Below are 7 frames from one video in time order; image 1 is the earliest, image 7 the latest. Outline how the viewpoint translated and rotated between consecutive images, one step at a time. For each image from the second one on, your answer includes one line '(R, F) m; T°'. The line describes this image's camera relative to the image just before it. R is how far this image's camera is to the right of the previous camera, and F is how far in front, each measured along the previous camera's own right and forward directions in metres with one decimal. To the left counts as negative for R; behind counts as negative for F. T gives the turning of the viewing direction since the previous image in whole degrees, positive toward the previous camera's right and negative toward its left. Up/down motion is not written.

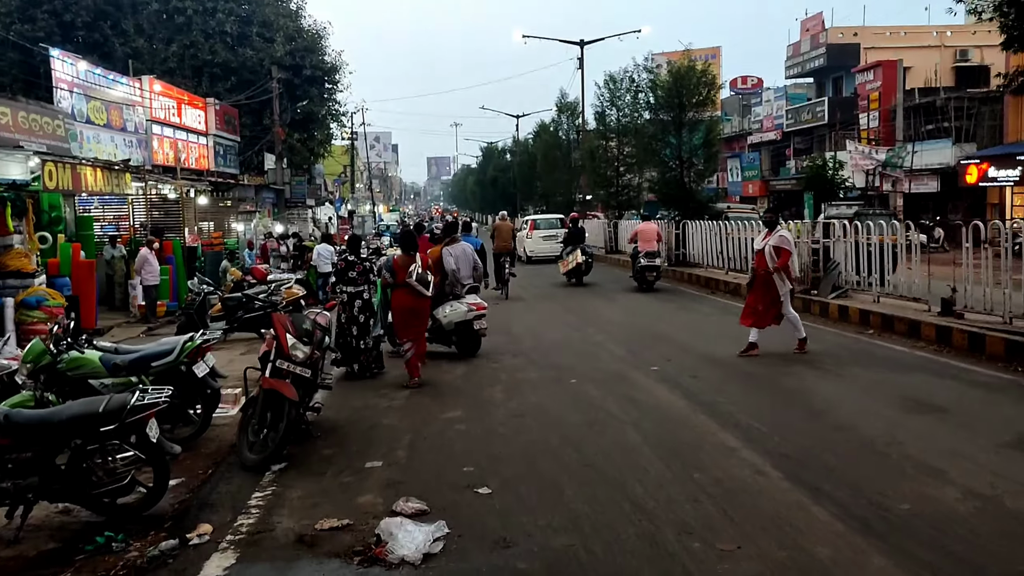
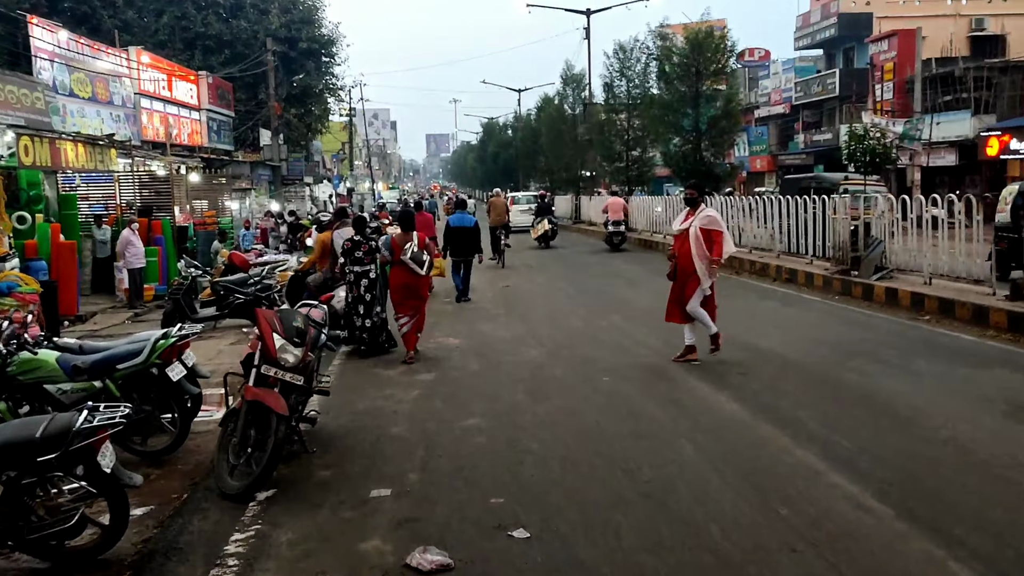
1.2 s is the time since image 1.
(-0.2, +1.1) m; 0°
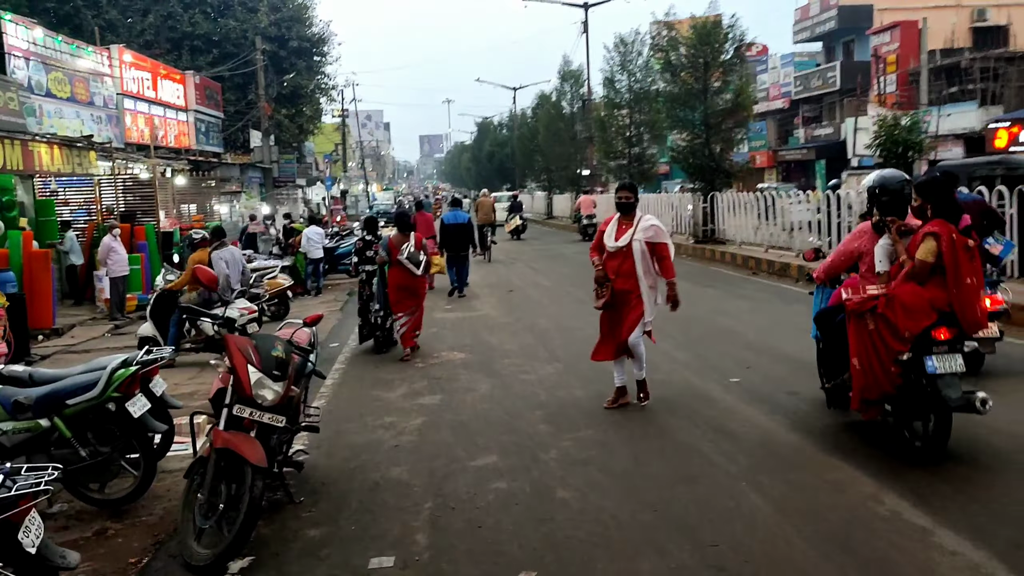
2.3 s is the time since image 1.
(-0.1, +0.9) m; 0°
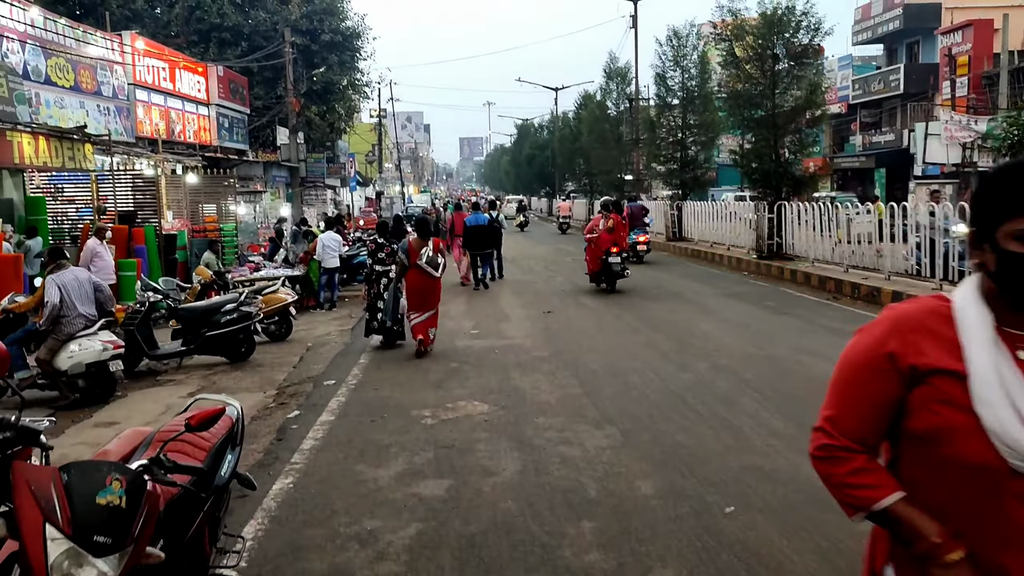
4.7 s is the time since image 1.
(0.0, +2.0) m; -2°
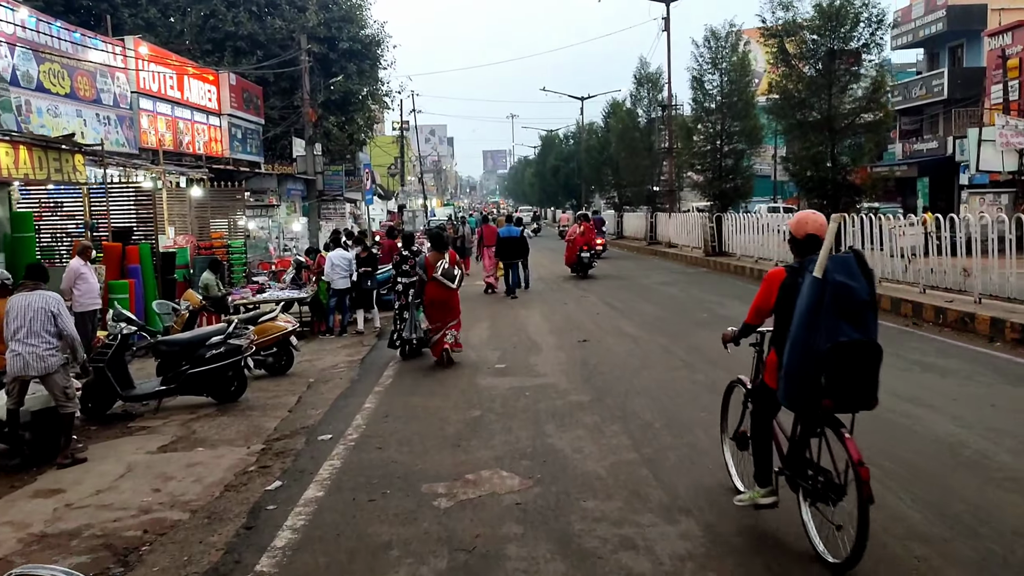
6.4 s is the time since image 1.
(-0.1, +1.5) m; -2°
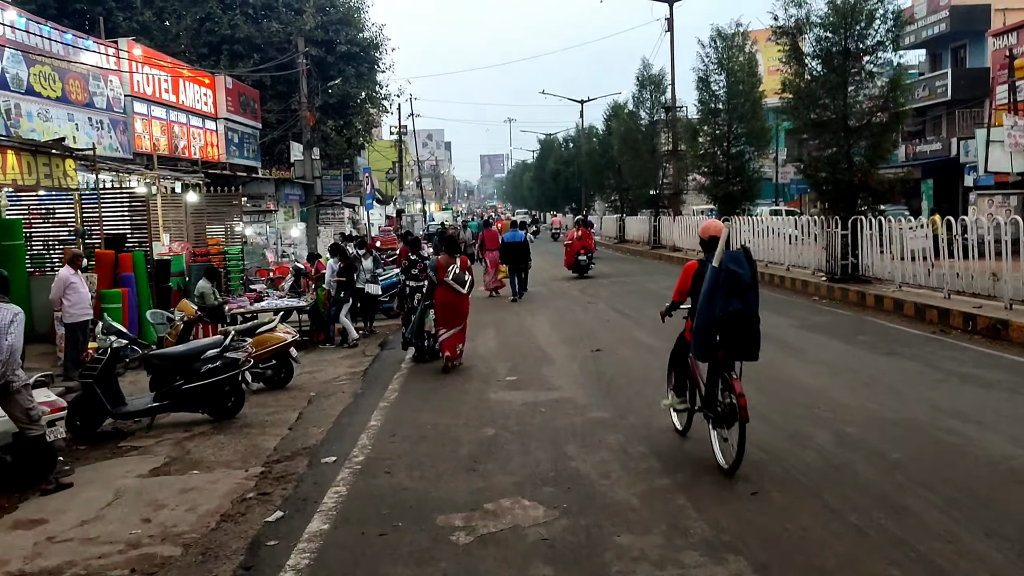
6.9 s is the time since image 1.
(-0.1, +0.5) m; 0°
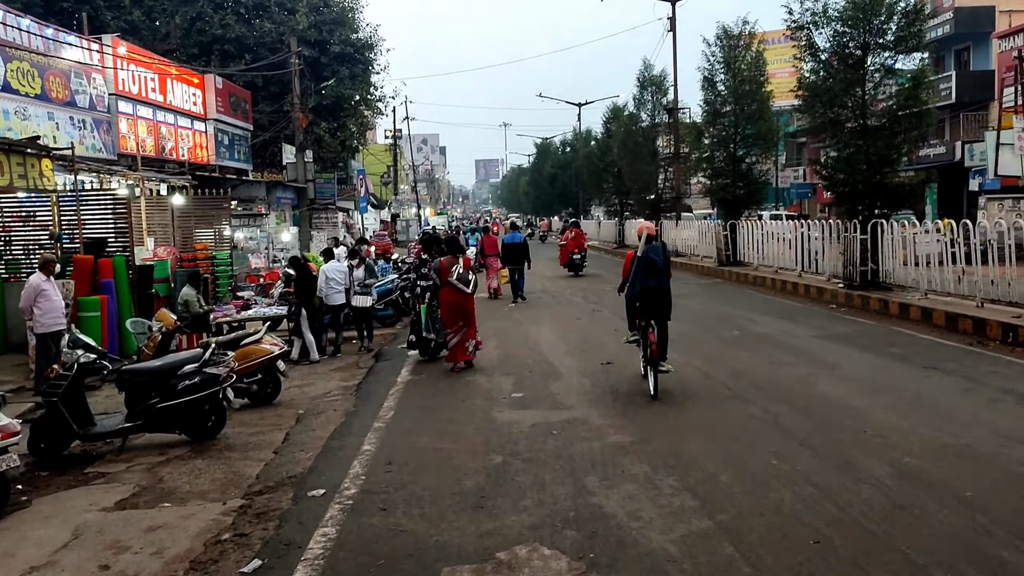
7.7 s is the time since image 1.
(-0.1, +0.7) m; 0°
